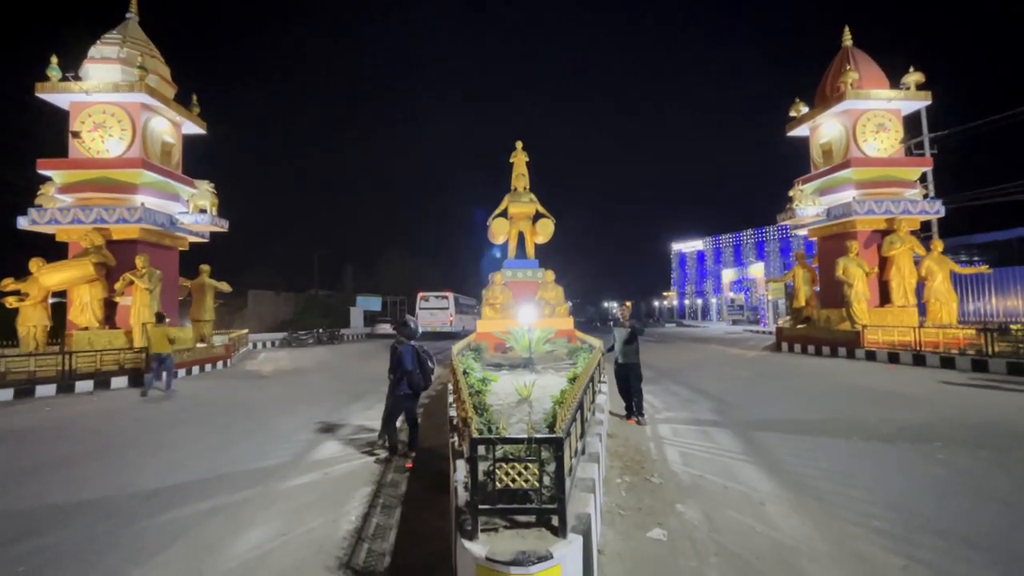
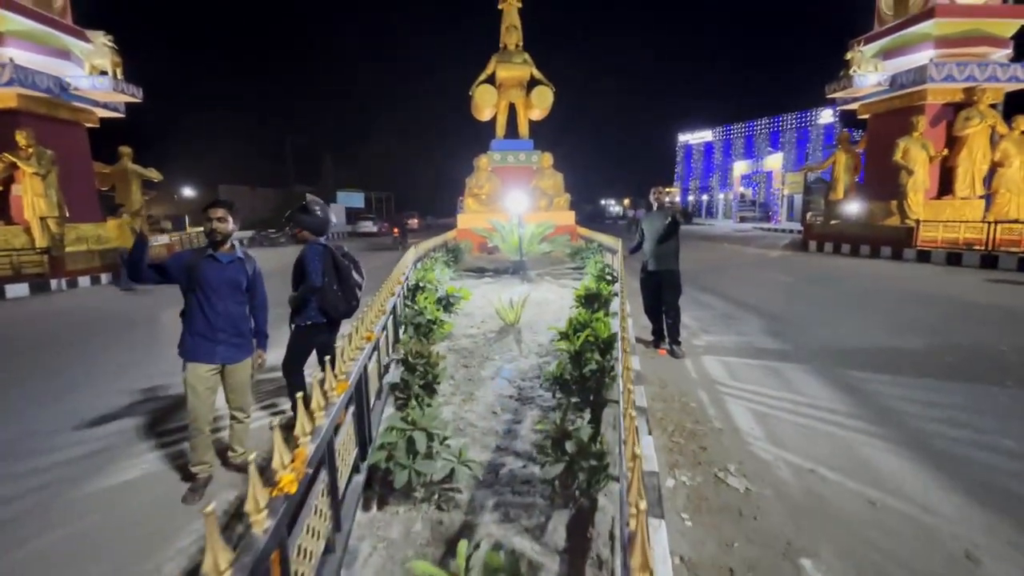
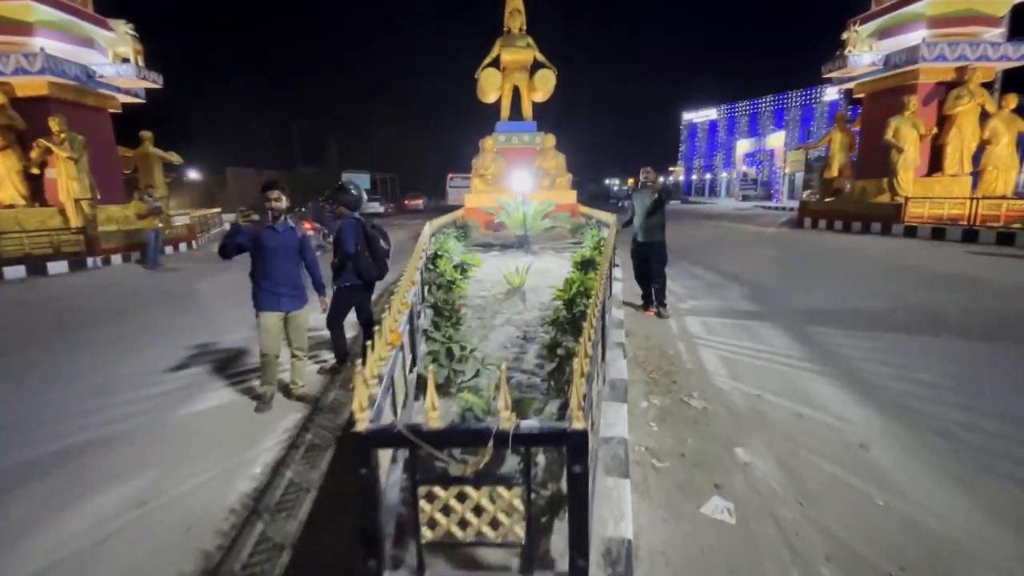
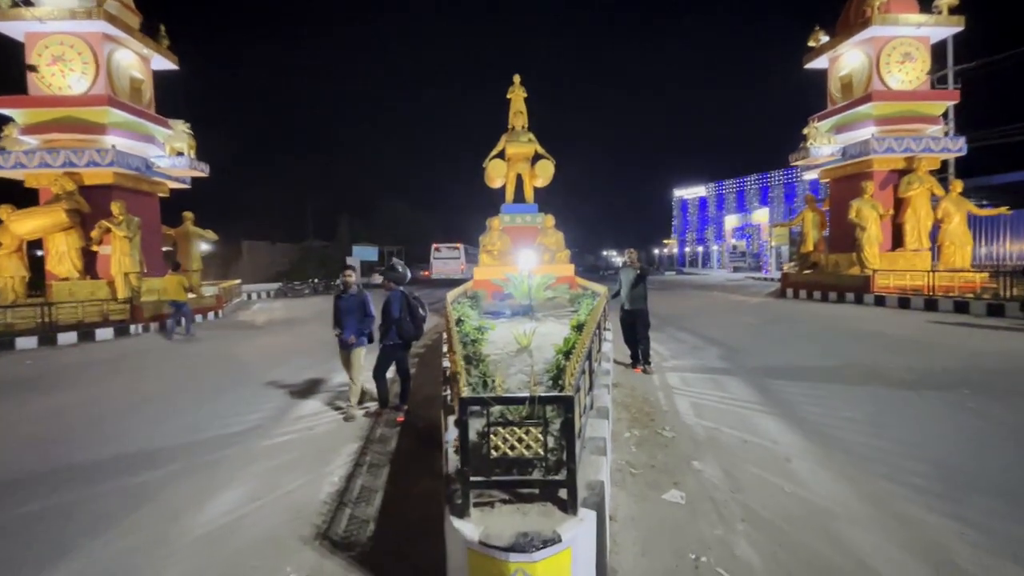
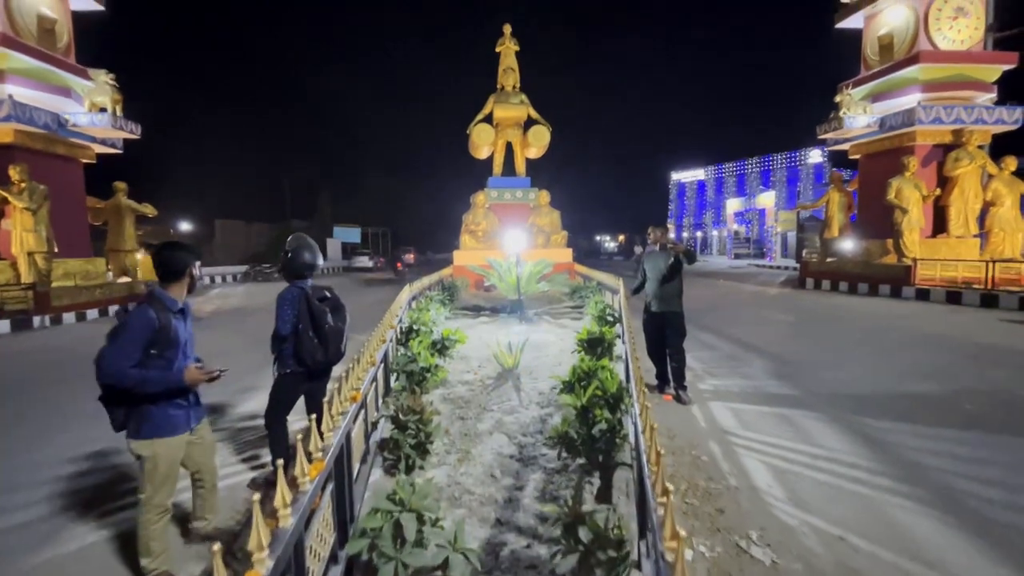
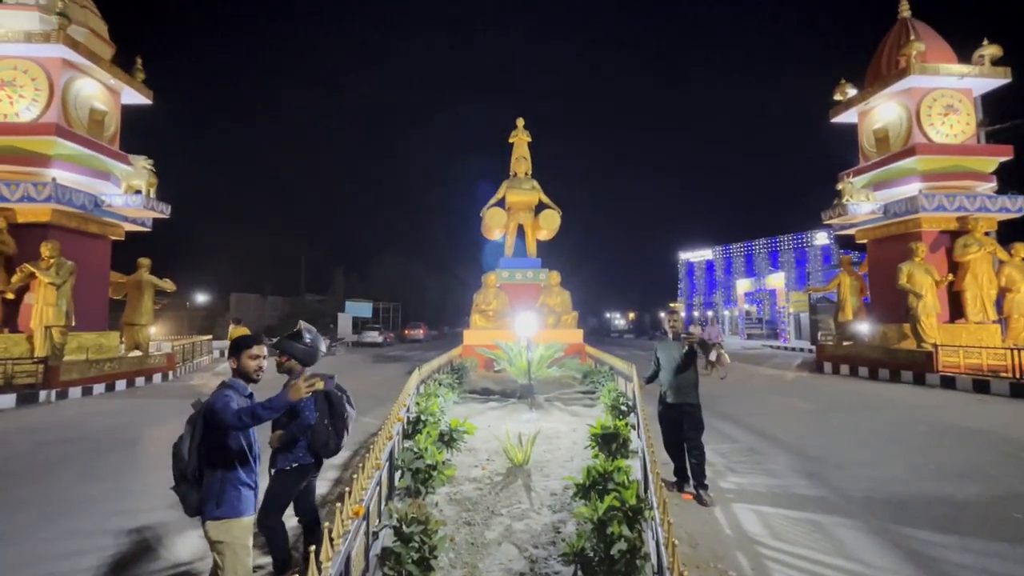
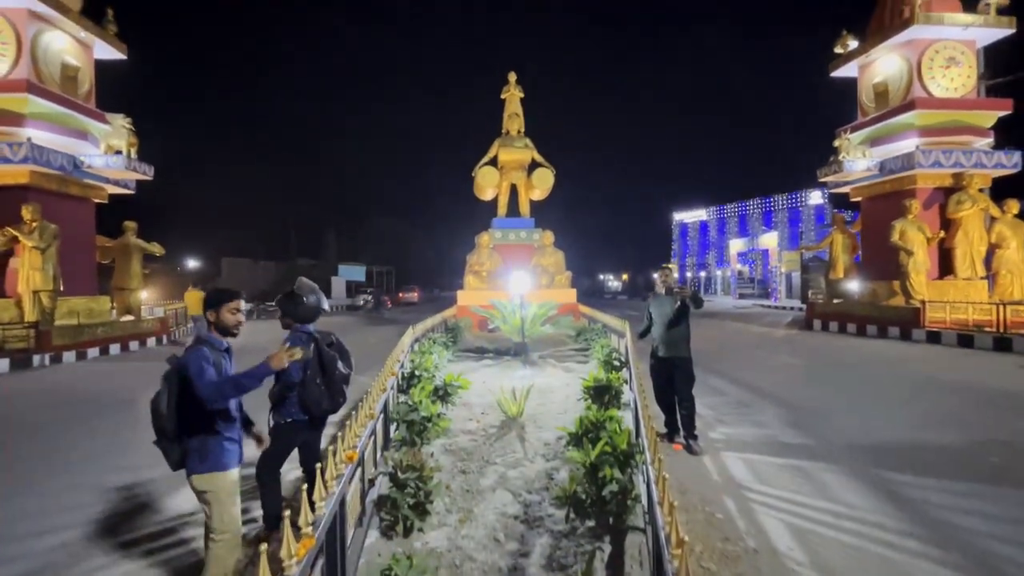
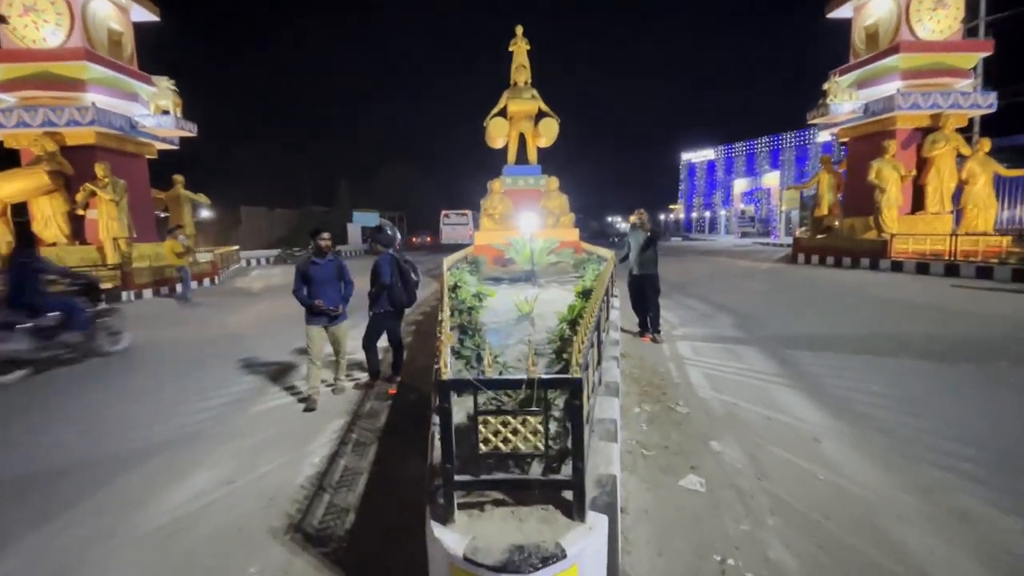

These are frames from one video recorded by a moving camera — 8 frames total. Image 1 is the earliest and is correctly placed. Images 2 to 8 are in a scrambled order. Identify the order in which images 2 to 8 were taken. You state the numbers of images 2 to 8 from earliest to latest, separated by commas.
4, 8, 3, 2, 5, 7, 6
